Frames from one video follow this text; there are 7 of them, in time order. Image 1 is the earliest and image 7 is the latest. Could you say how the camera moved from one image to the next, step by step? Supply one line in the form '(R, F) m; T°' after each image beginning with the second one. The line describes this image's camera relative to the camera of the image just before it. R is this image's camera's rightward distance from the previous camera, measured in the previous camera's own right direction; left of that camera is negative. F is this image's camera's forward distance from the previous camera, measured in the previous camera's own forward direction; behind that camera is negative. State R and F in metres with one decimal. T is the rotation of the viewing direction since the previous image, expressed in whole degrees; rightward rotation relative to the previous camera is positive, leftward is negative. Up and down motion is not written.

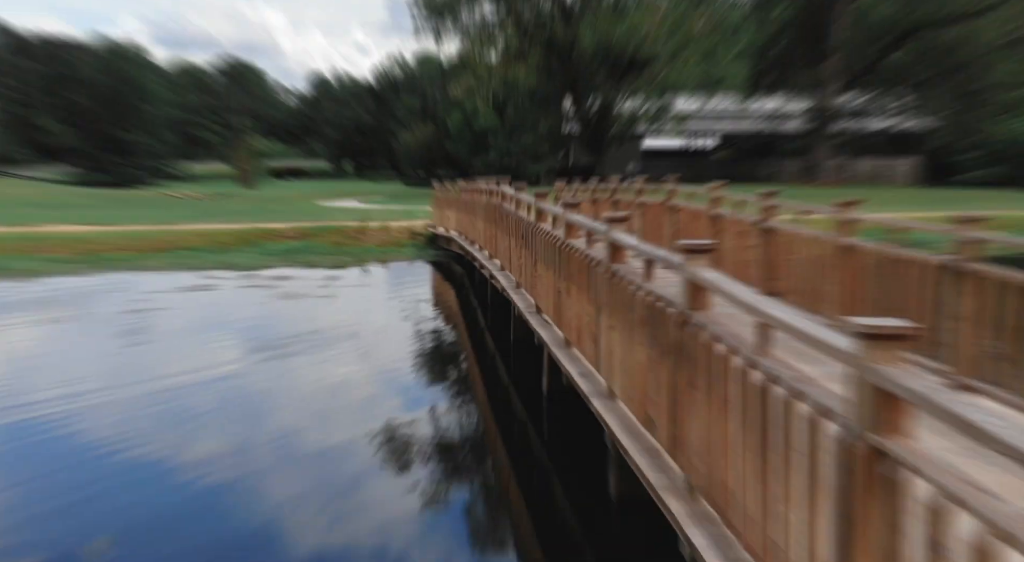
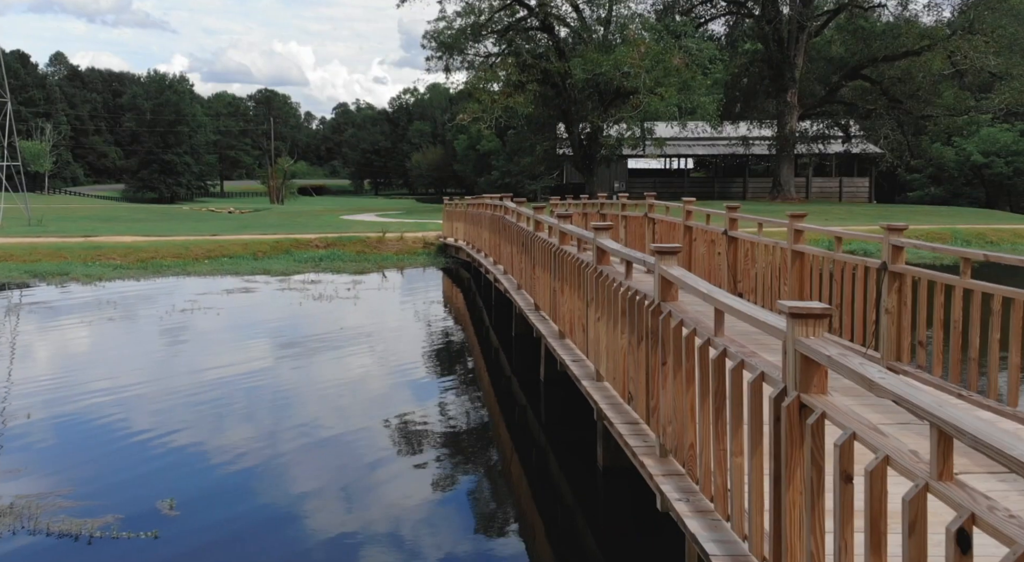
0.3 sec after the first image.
(+0.3, -2.0) m; -1°
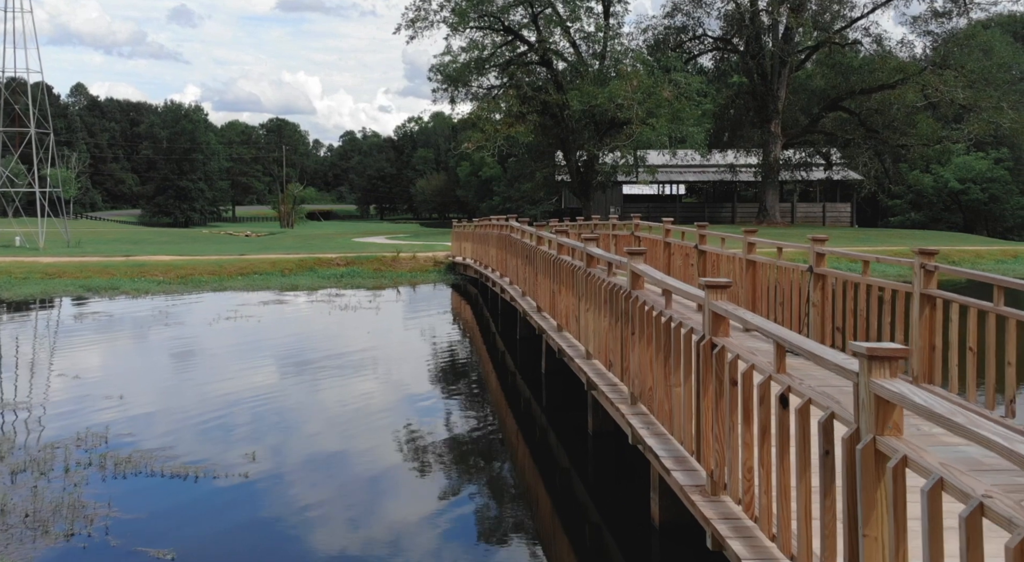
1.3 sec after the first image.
(-0.1, -1.1) m; 0°
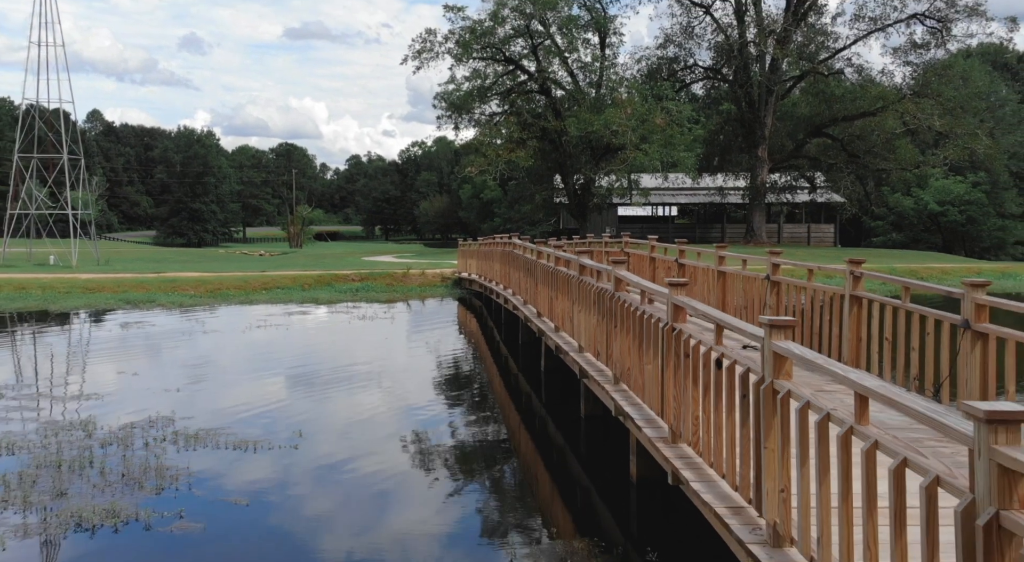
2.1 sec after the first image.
(0.0, -1.0) m; 0°
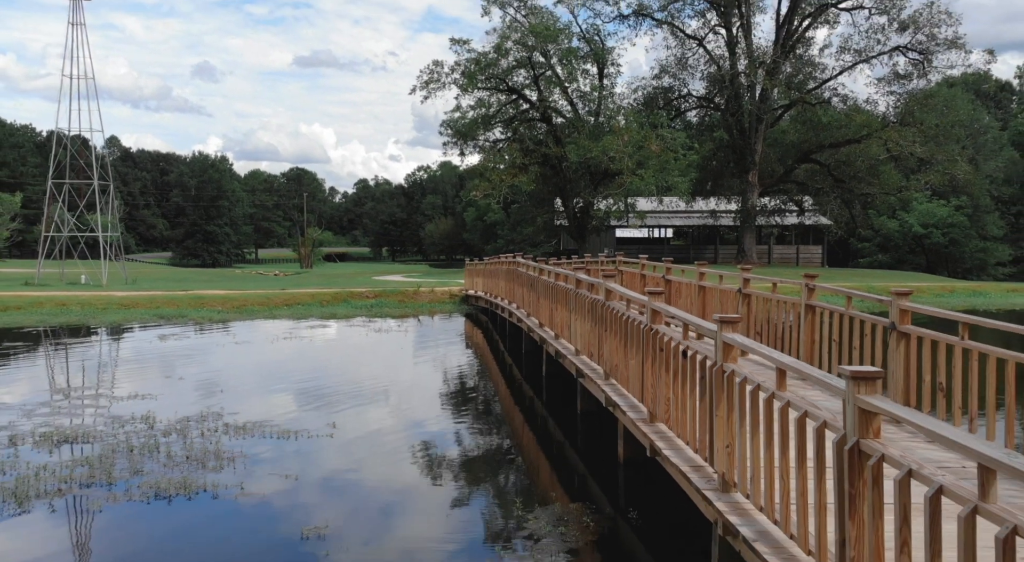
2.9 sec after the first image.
(0.0, -1.0) m; 0°
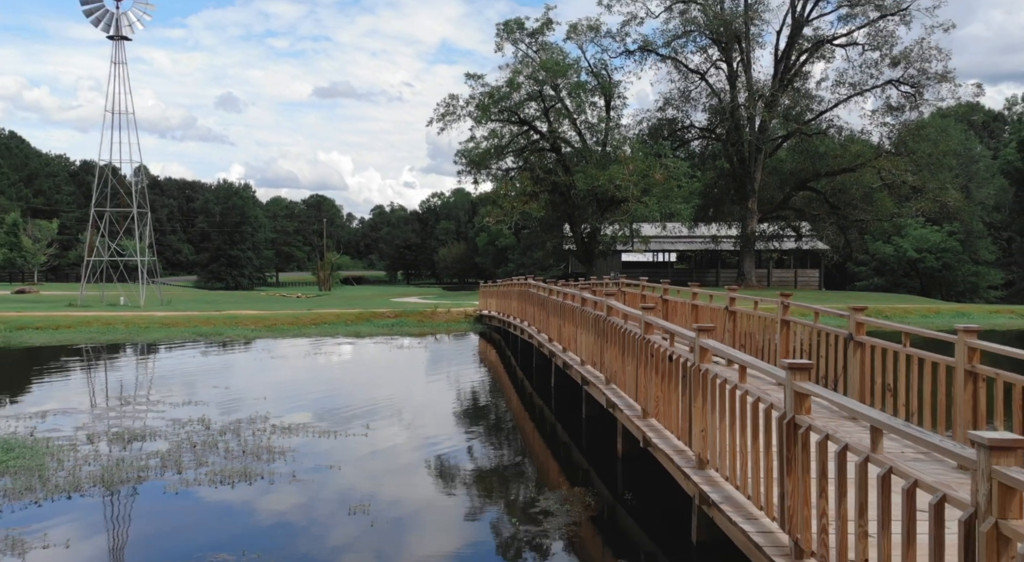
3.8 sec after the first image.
(0.0, -1.1) m; -1°
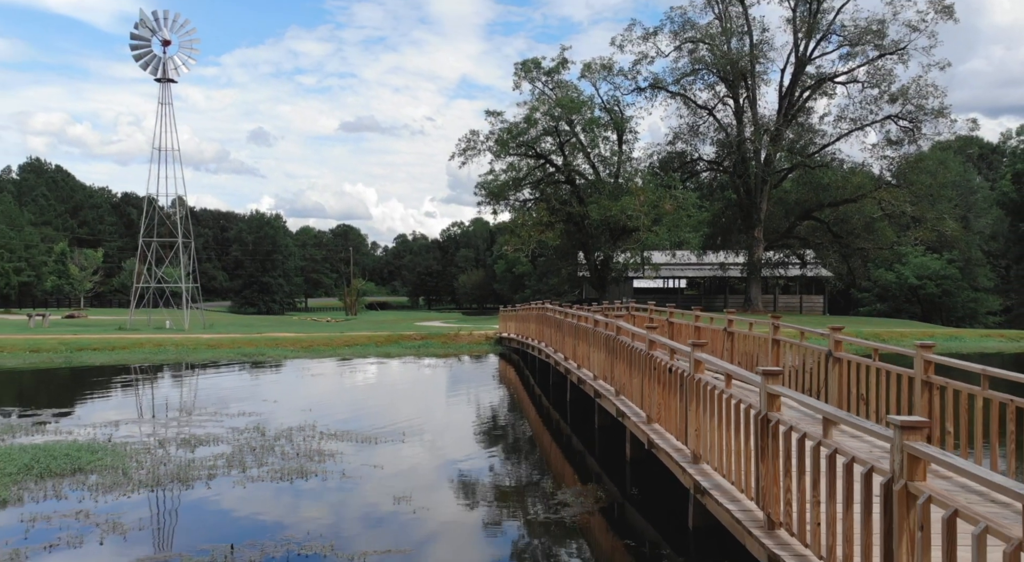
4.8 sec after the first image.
(-0.1, -1.2) m; -1°
